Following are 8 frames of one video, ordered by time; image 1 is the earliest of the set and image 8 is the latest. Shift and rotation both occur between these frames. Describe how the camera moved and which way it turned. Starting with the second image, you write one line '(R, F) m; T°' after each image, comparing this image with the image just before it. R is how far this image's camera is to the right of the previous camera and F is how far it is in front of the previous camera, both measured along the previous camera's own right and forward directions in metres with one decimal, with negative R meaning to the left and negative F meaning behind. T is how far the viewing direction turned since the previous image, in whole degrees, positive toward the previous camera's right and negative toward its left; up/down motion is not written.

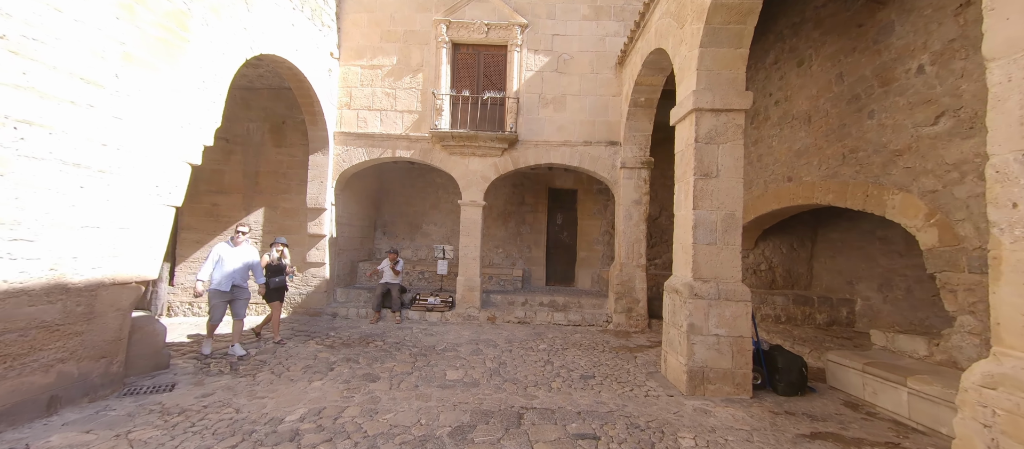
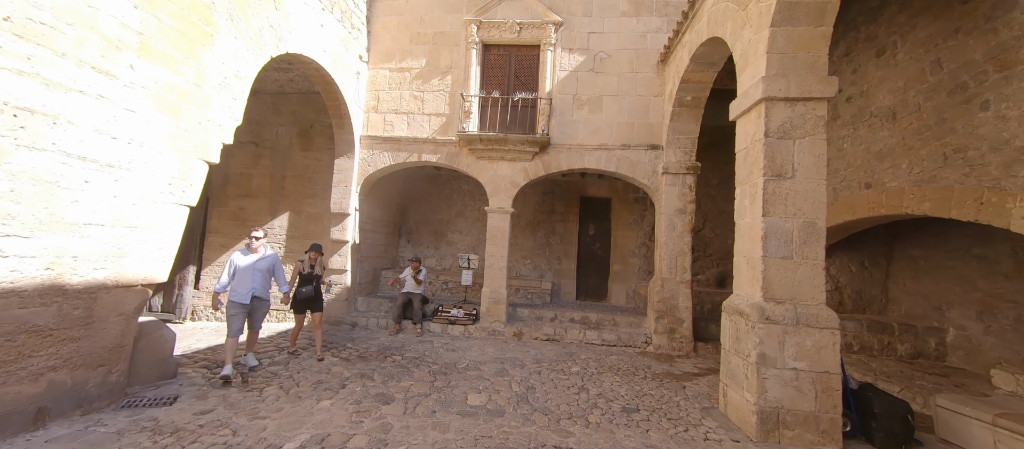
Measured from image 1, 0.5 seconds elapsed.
(-0.1, +0.4) m; -4°
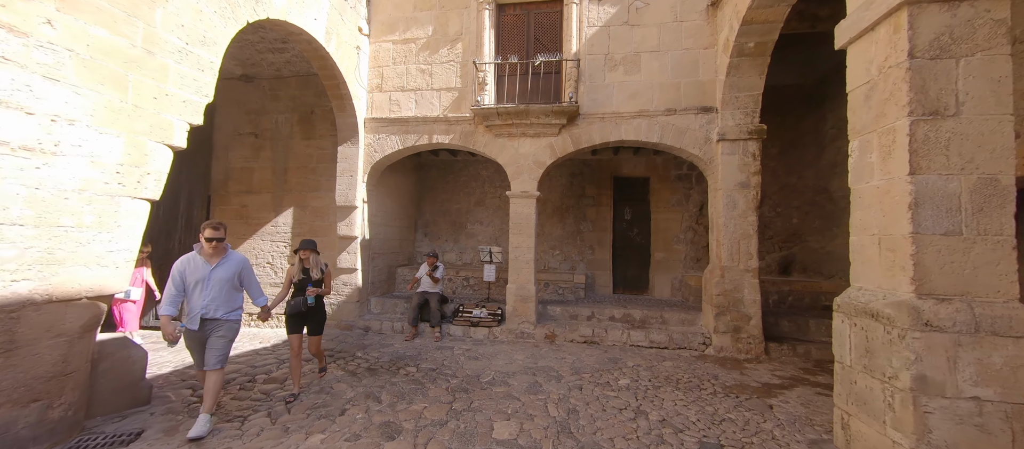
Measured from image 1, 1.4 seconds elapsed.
(0.0, +0.7) m; -4°
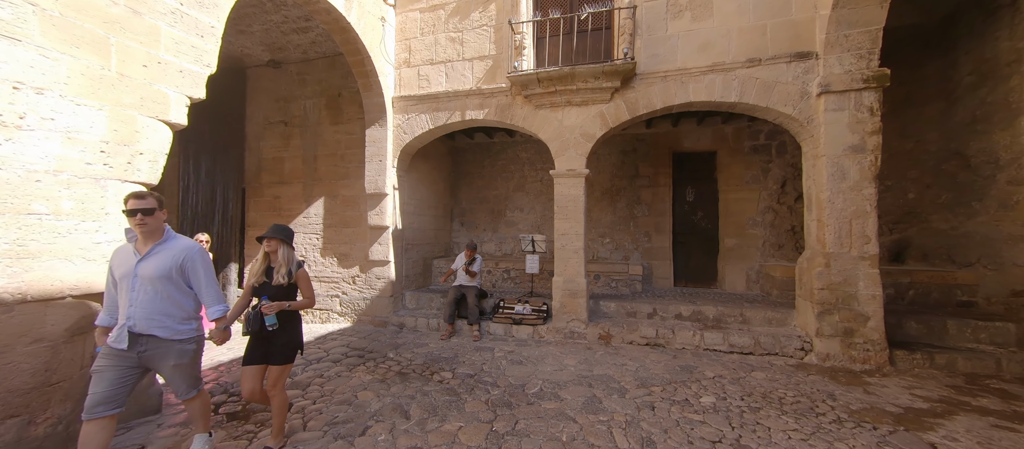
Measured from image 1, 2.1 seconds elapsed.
(-0.1, +0.6) m; -7°
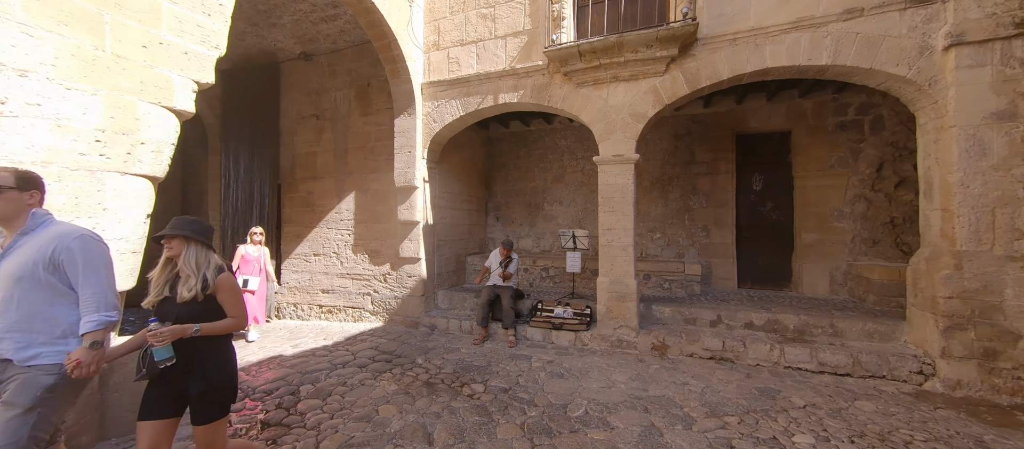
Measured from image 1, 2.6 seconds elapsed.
(0.0, +0.4) m; -6°
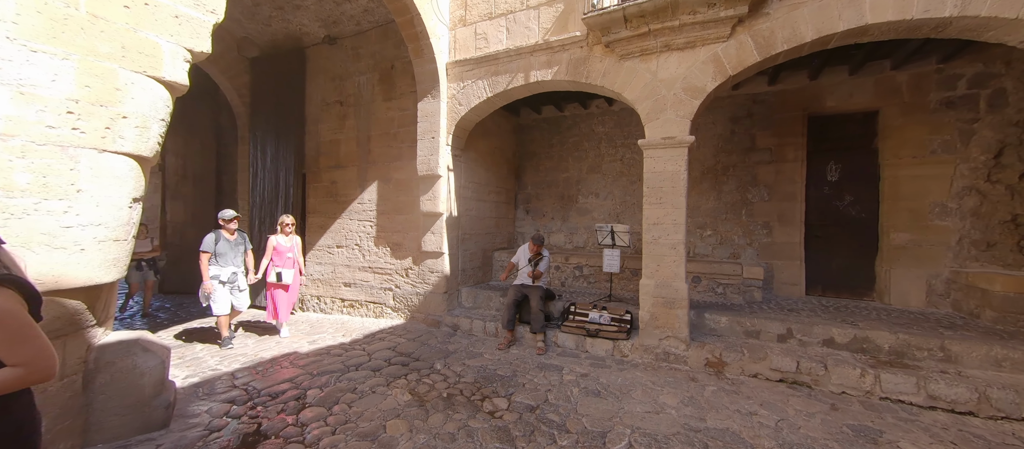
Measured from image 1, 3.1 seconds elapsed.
(0.0, +0.4) m; -5°
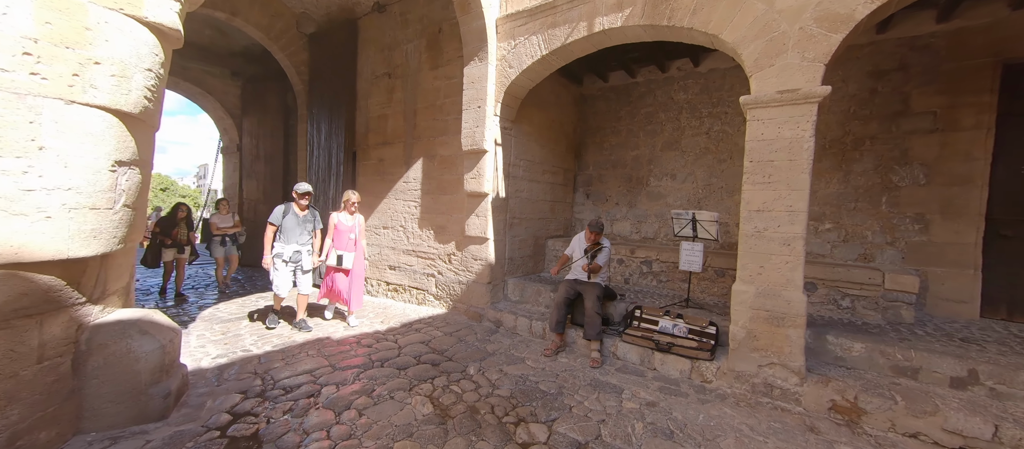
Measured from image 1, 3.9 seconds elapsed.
(+0.1, +0.6) m; -10°
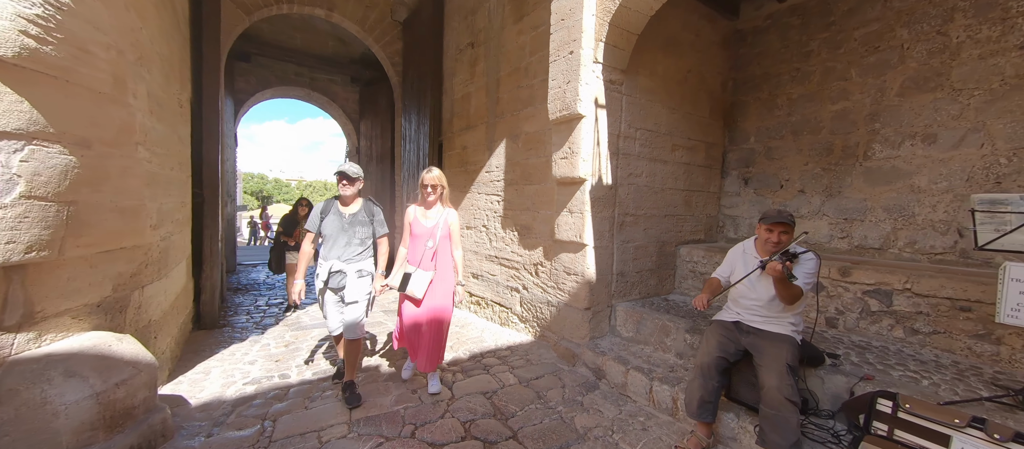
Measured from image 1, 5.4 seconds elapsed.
(+0.1, +1.1) m; -19°
